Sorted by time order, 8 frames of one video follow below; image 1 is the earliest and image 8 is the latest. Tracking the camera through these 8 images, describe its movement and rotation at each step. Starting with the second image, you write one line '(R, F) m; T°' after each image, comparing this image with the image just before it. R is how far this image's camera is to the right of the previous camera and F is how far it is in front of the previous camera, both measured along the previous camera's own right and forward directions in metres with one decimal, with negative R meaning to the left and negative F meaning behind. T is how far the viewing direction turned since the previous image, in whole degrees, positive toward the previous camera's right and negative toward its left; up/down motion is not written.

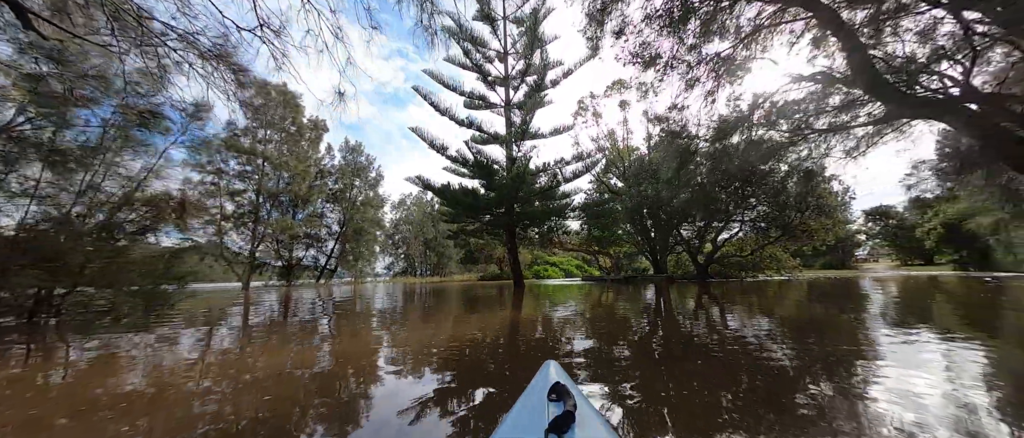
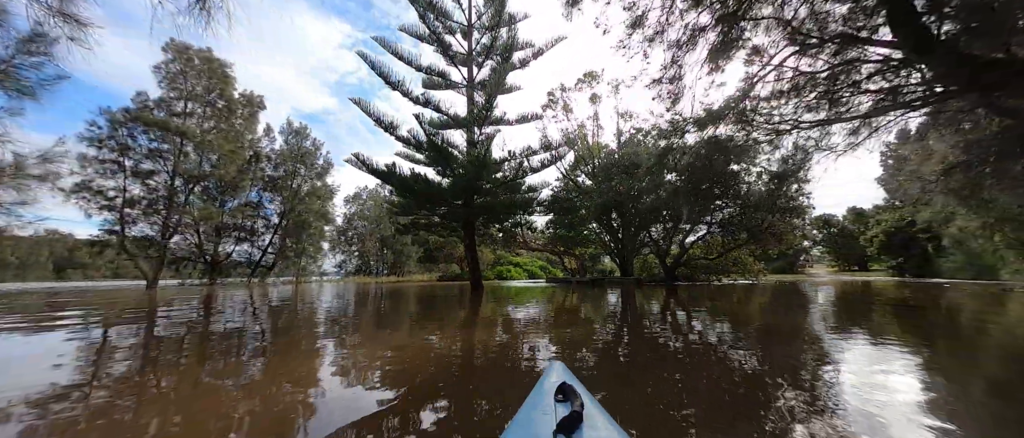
(+0.1, +0.5) m; +6°
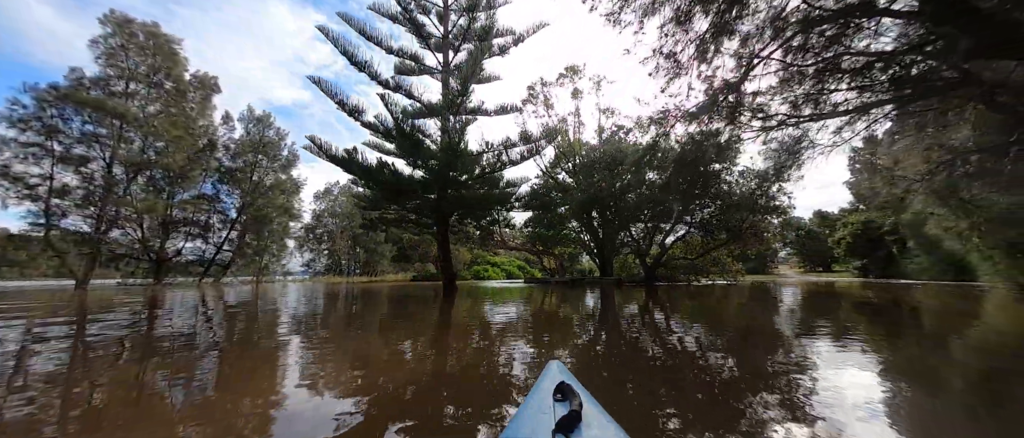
(0.0, +0.3) m; +4°
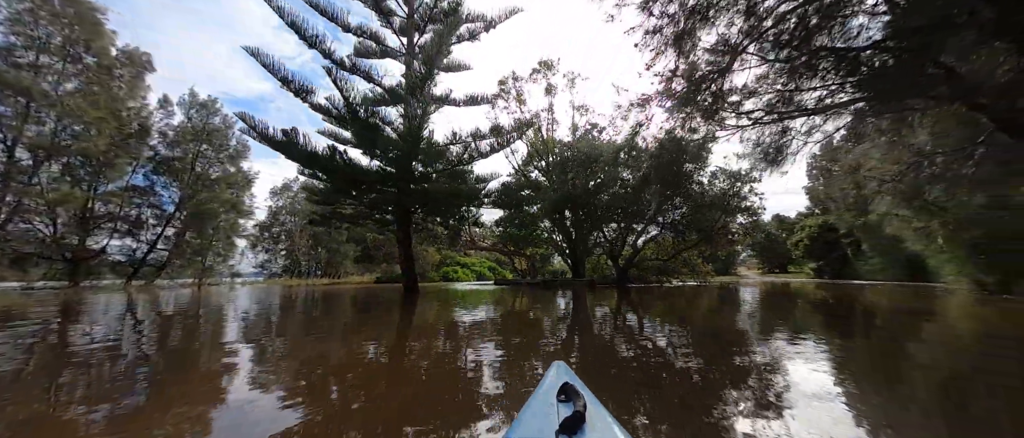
(+0.1, +0.3) m; +5°
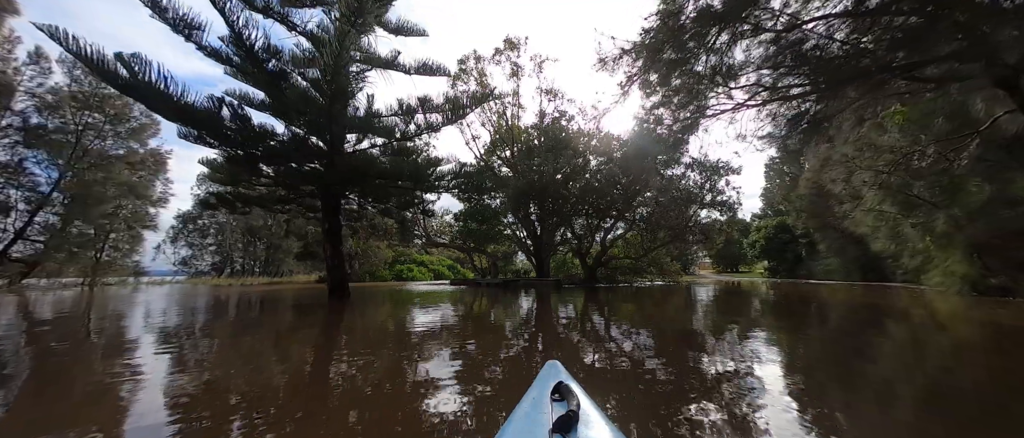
(+0.1, +0.6) m; +6°
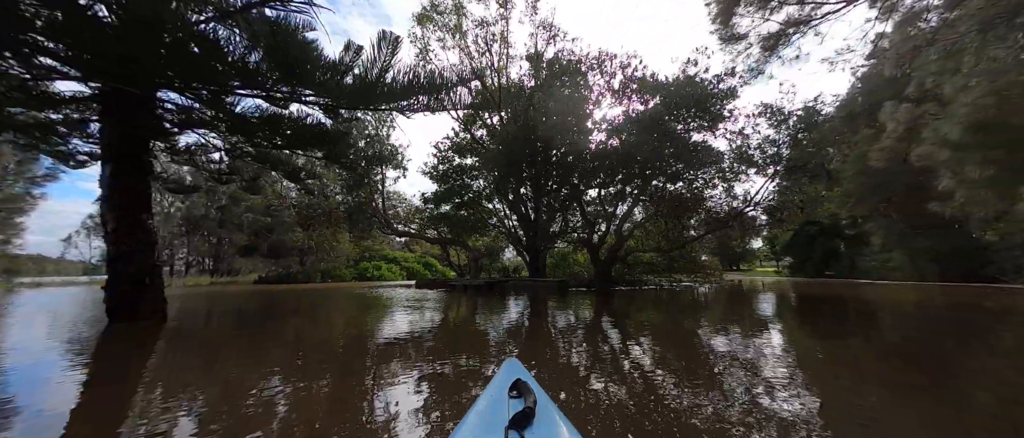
(0.0, +1.3) m; +2°
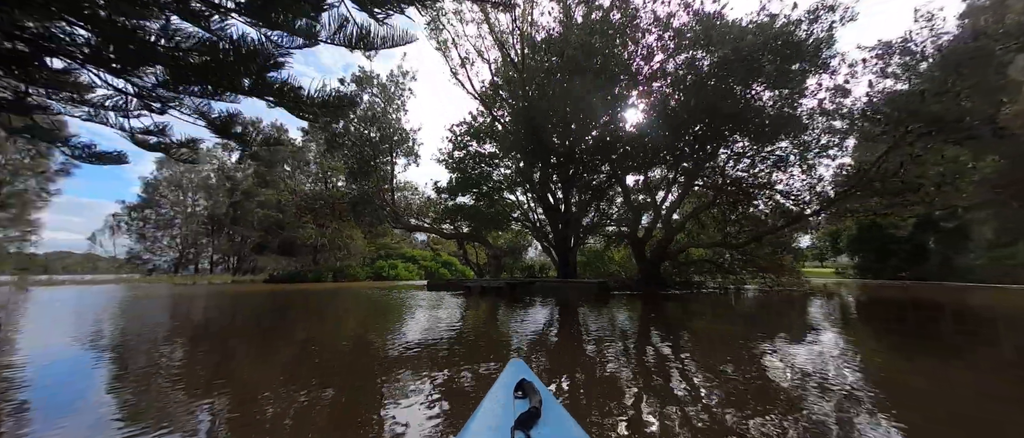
(-0.1, +0.6) m; -4°
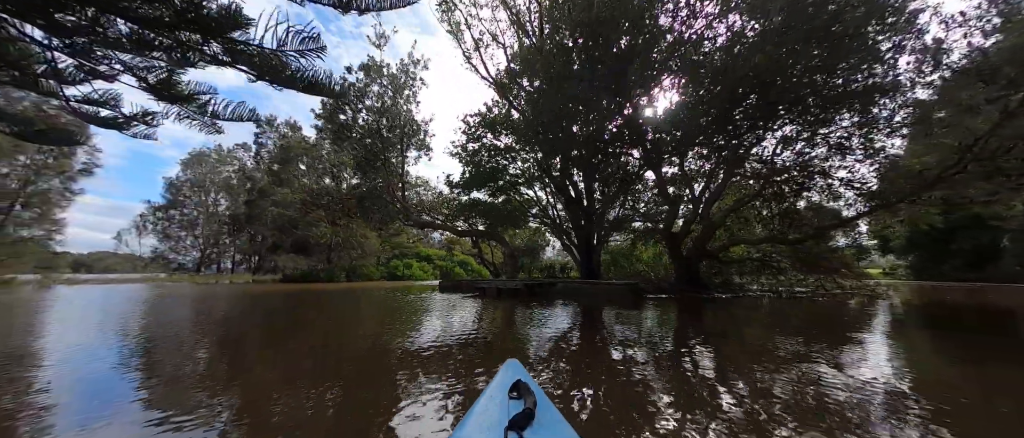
(0.0, +0.3) m; -3°
